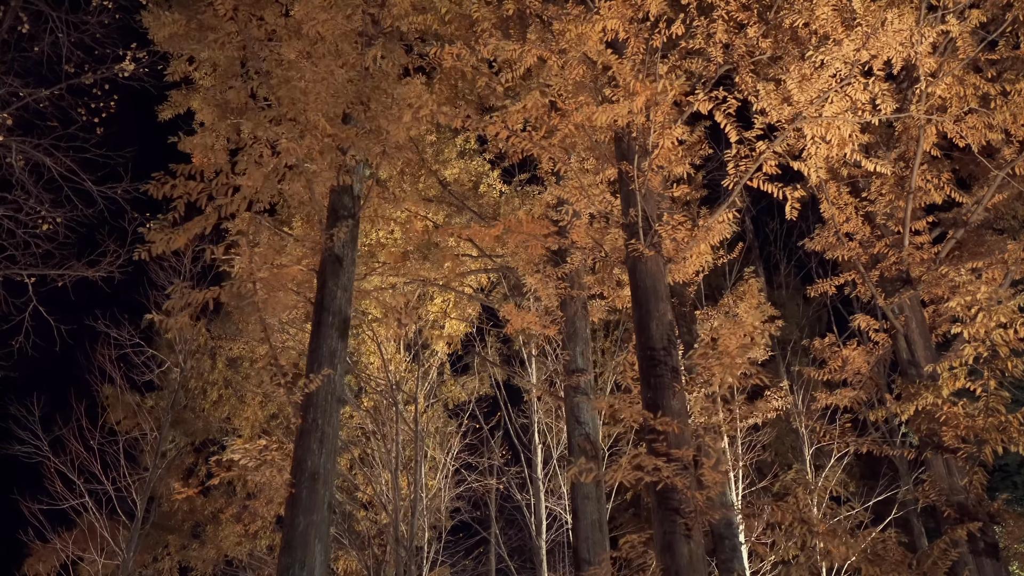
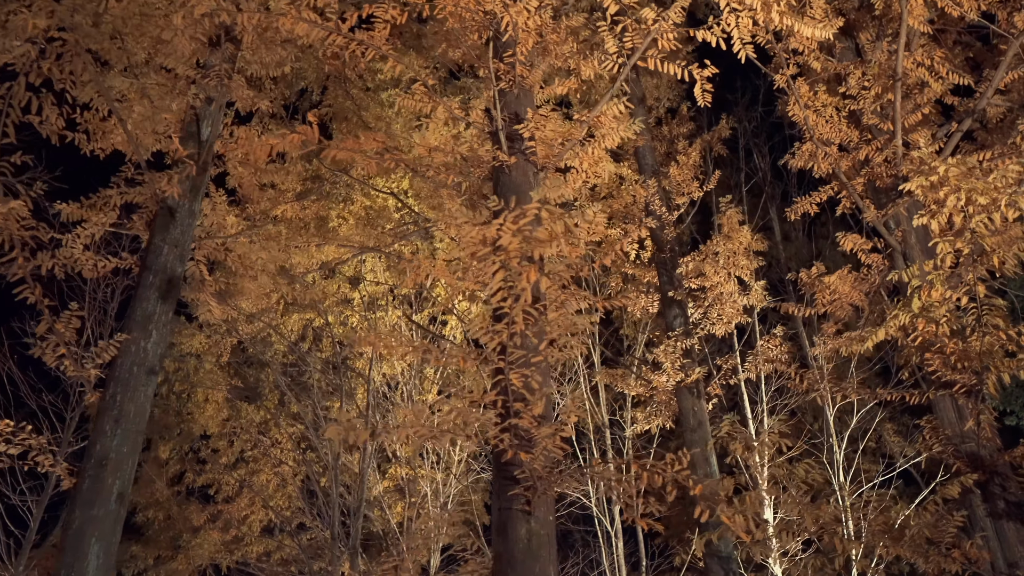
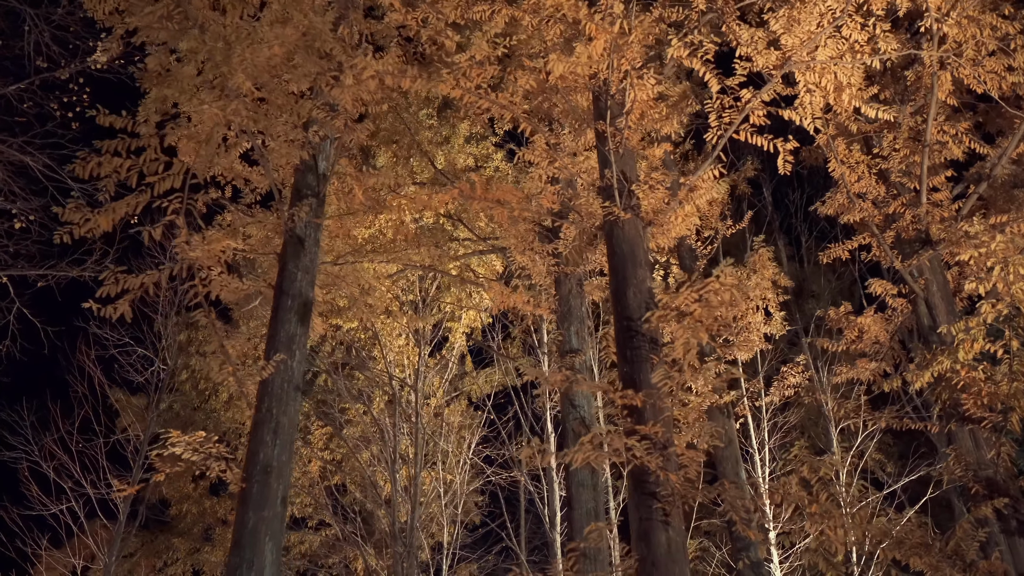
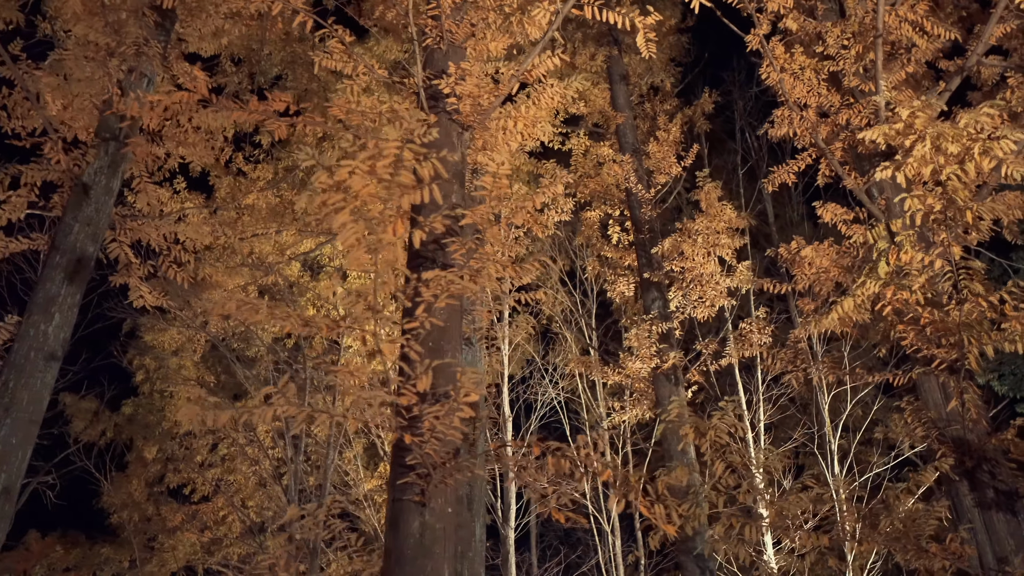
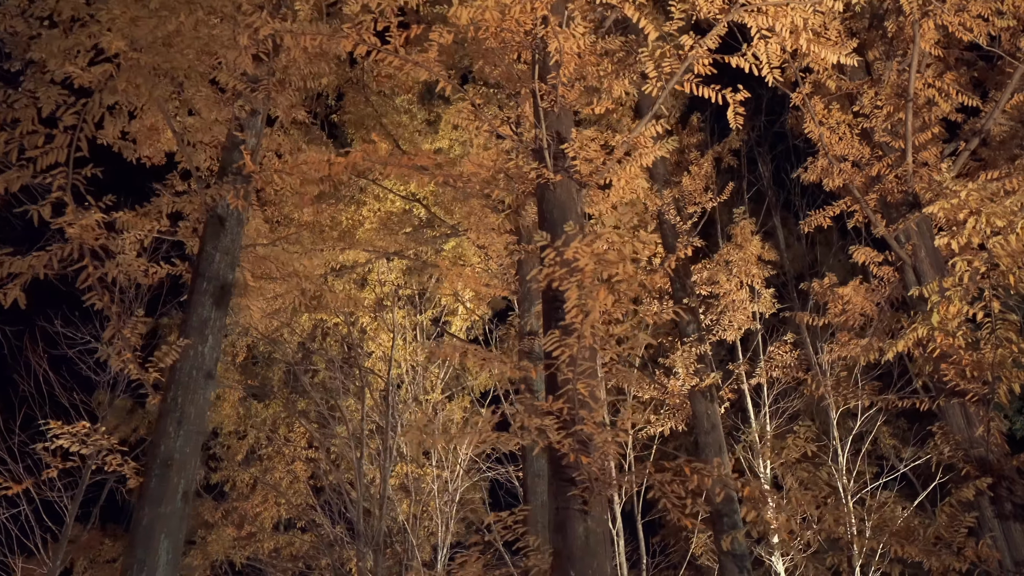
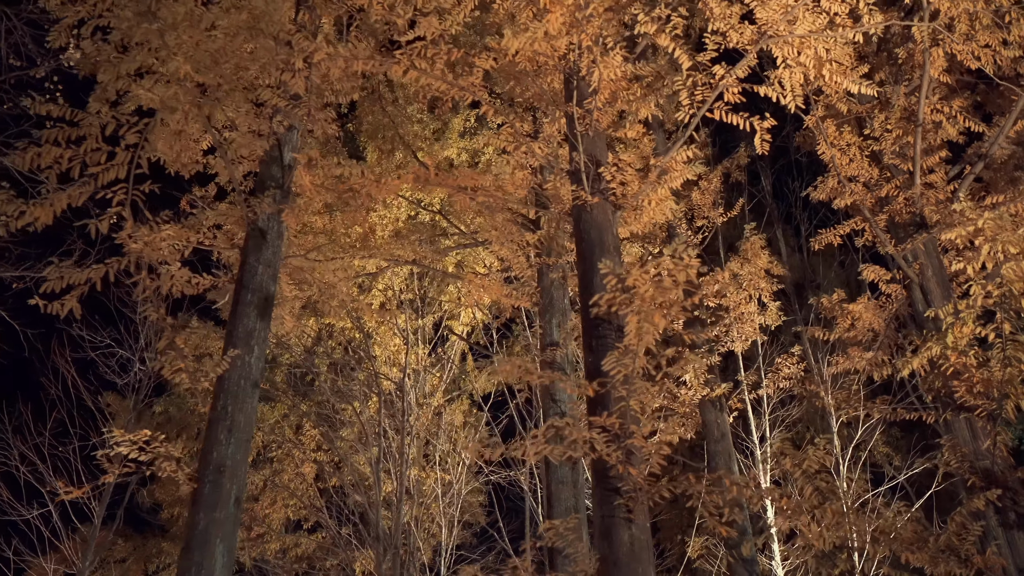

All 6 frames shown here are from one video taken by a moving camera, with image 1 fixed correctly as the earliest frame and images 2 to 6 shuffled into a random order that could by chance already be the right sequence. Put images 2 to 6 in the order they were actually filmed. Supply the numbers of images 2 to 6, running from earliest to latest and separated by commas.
3, 6, 5, 2, 4
